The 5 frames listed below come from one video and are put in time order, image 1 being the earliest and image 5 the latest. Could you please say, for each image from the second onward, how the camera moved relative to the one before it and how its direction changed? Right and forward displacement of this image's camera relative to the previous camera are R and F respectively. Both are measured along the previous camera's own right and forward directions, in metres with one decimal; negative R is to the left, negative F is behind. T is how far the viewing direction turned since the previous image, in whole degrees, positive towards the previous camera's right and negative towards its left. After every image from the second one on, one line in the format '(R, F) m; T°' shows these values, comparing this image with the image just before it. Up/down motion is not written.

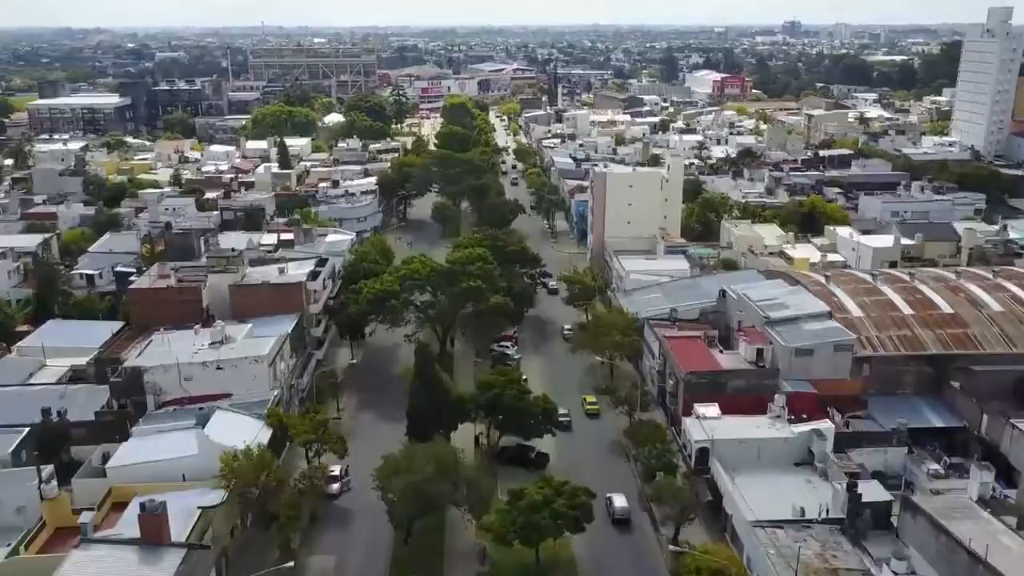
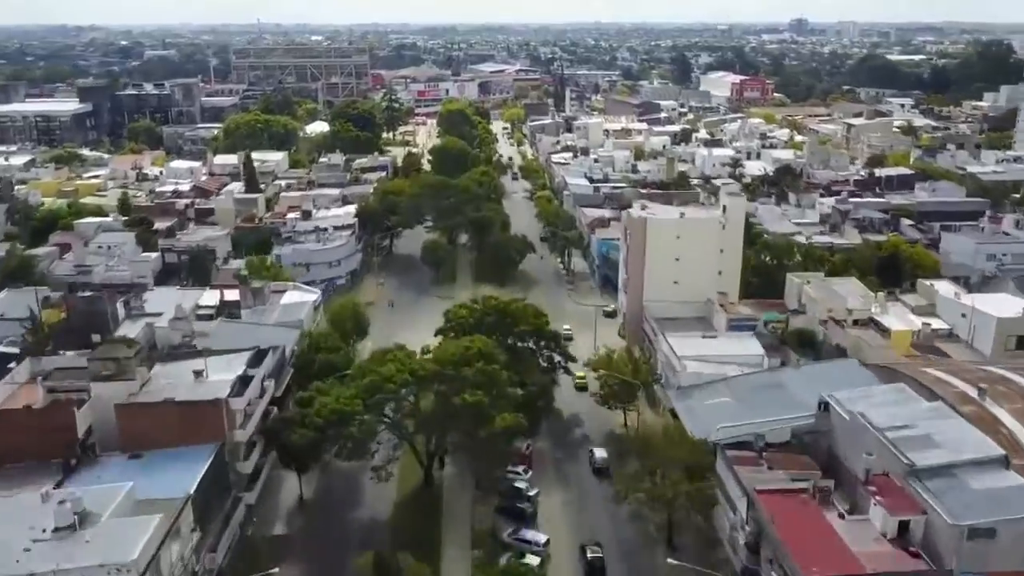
(-0.4, +9.2) m; 0°
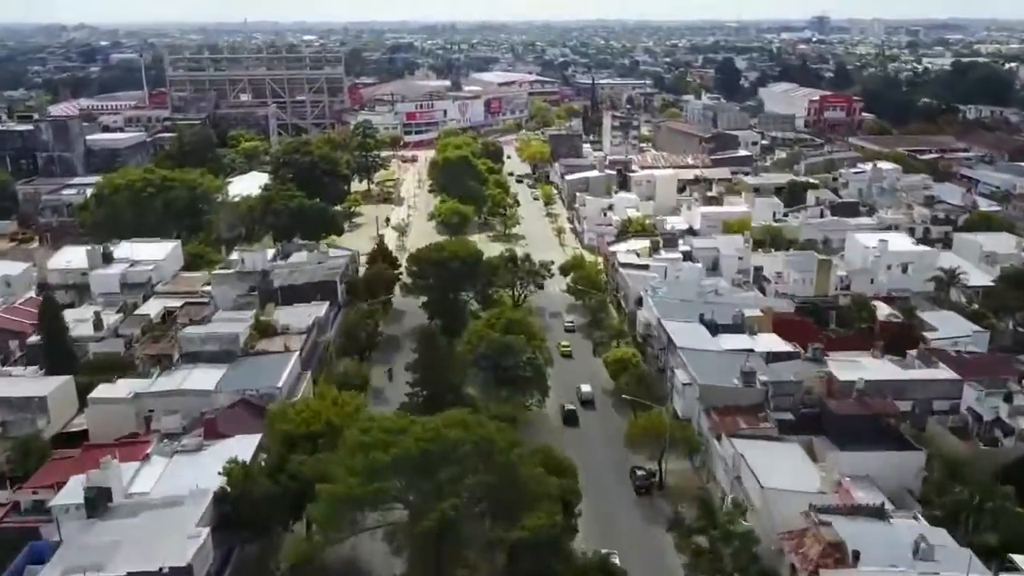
(-1.8, +26.5) m; 0°
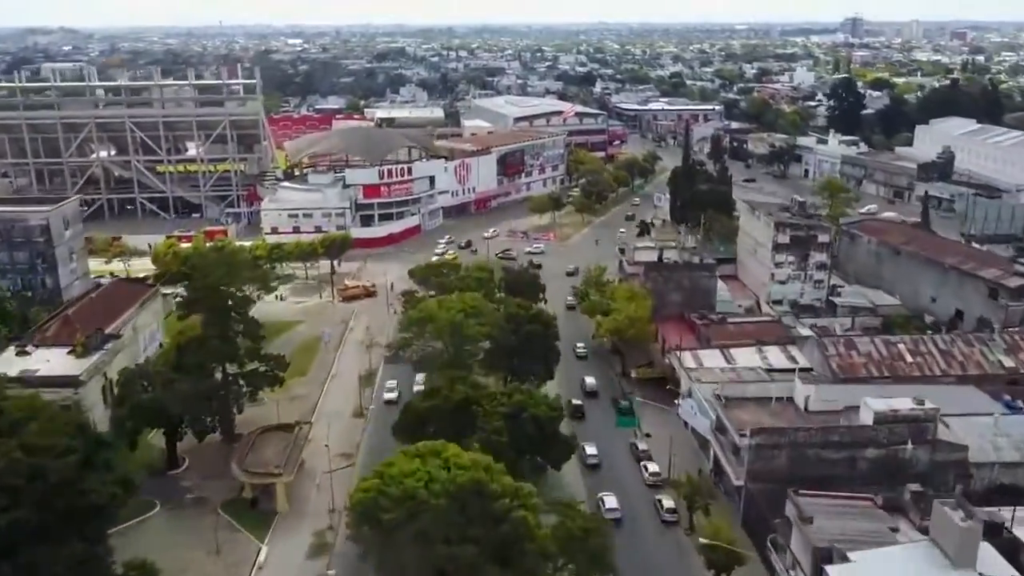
(-2.3, +39.0) m; 0°
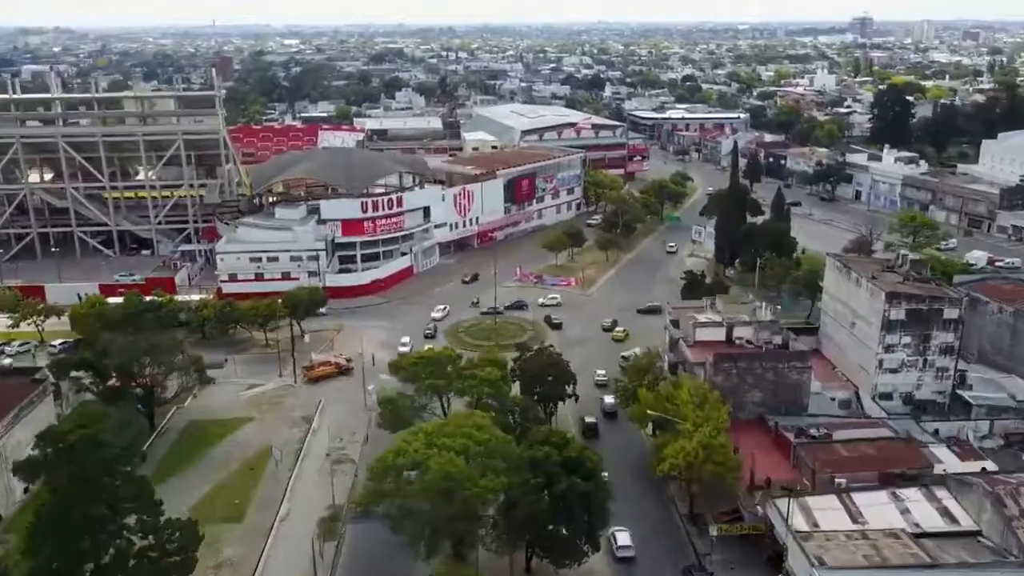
(-0.6, +9.3) m; 0°
